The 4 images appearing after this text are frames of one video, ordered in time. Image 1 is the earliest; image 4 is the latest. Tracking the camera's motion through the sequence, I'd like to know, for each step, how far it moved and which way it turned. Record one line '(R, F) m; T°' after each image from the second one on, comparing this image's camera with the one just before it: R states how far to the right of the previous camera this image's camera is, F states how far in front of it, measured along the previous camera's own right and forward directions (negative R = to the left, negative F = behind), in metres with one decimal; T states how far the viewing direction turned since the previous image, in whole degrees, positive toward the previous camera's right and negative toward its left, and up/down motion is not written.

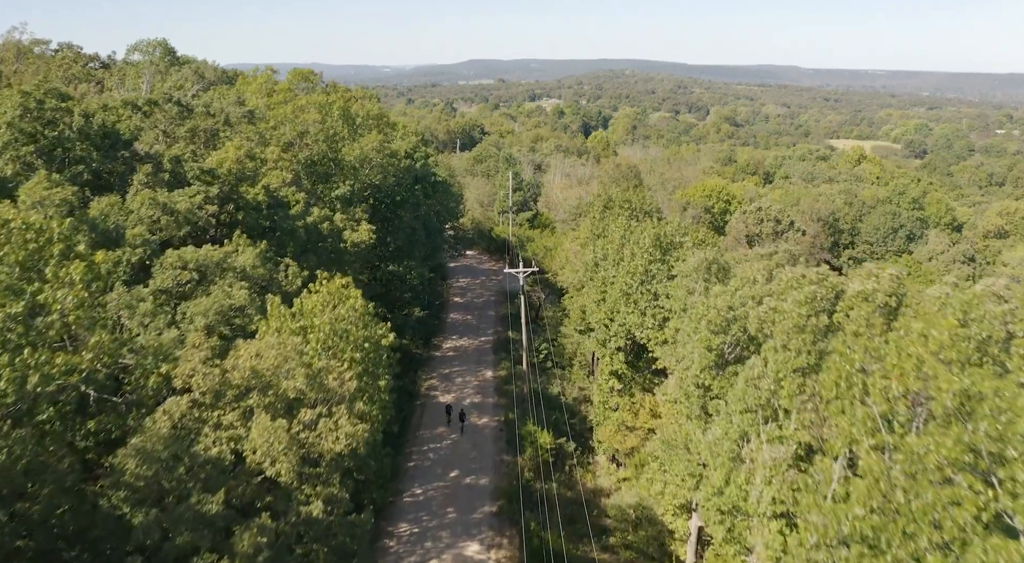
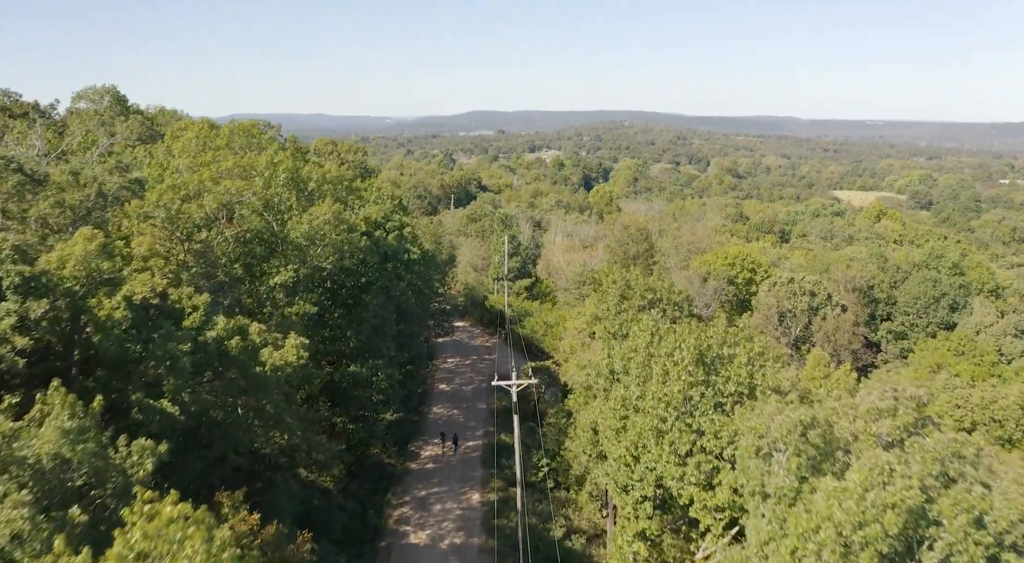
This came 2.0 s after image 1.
(+0.2, +4.4) m; 0°
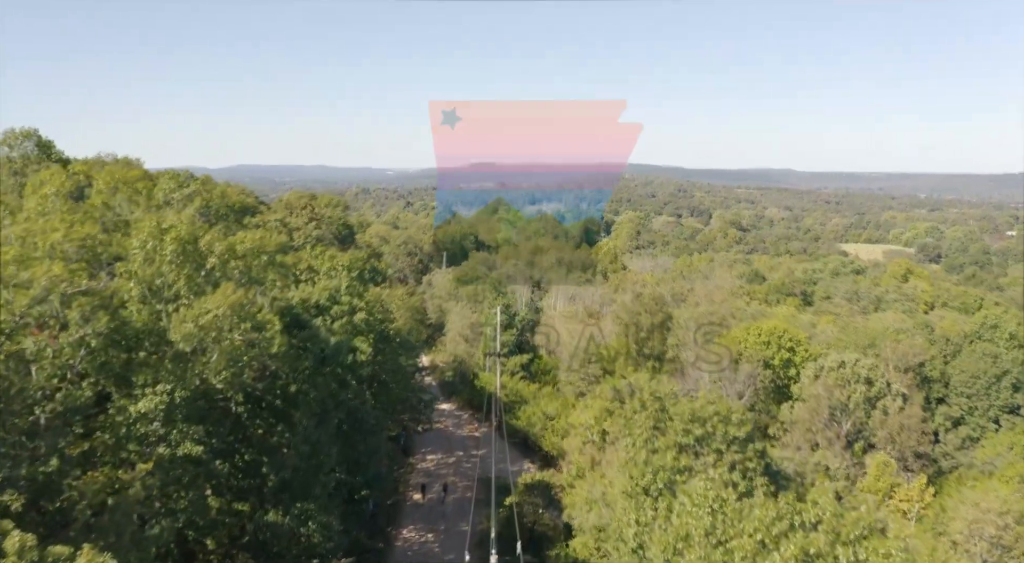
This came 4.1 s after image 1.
(+0.3, +4.8) m; 0°
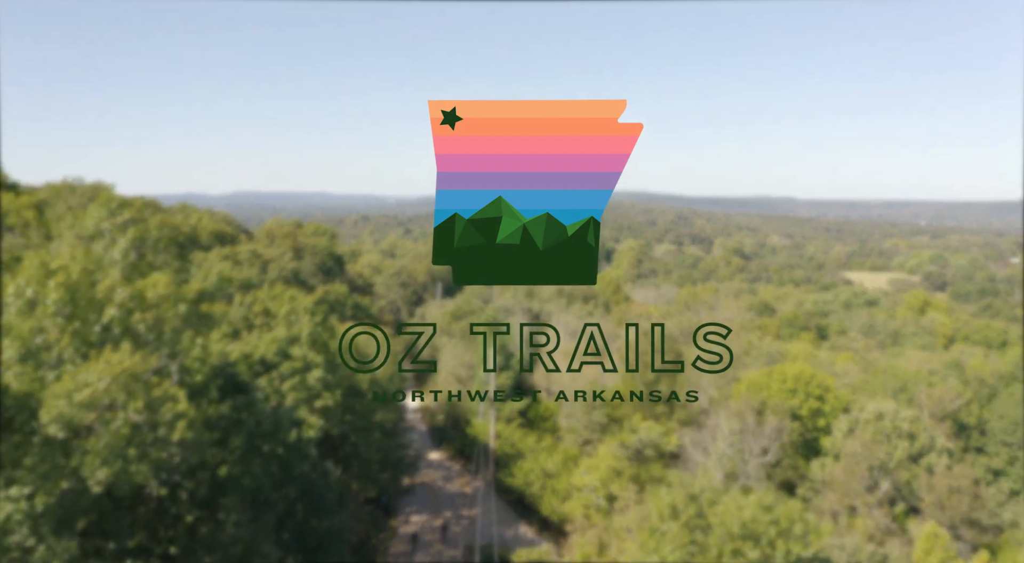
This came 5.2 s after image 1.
(+0.2, +2.6) m; 0°
